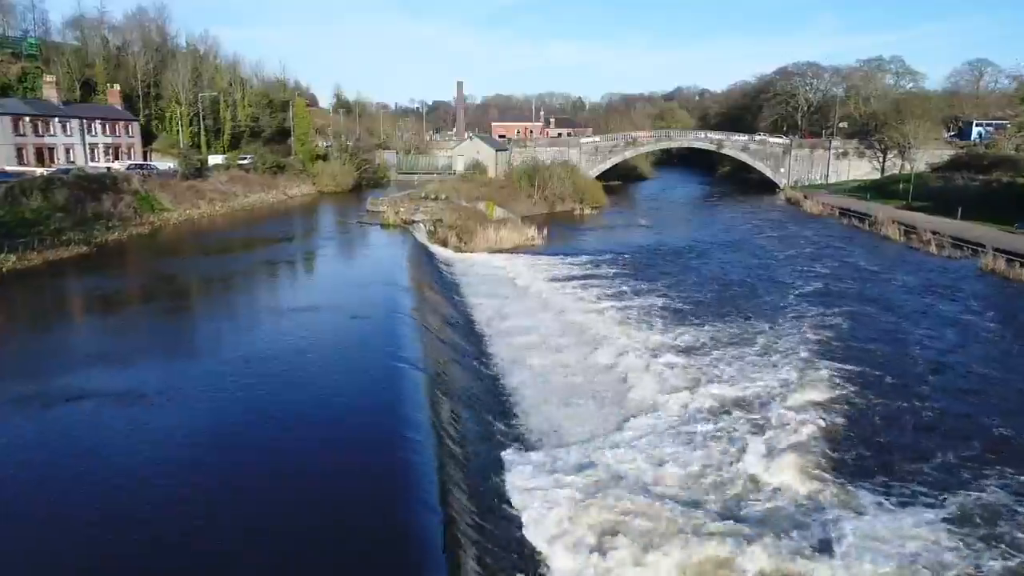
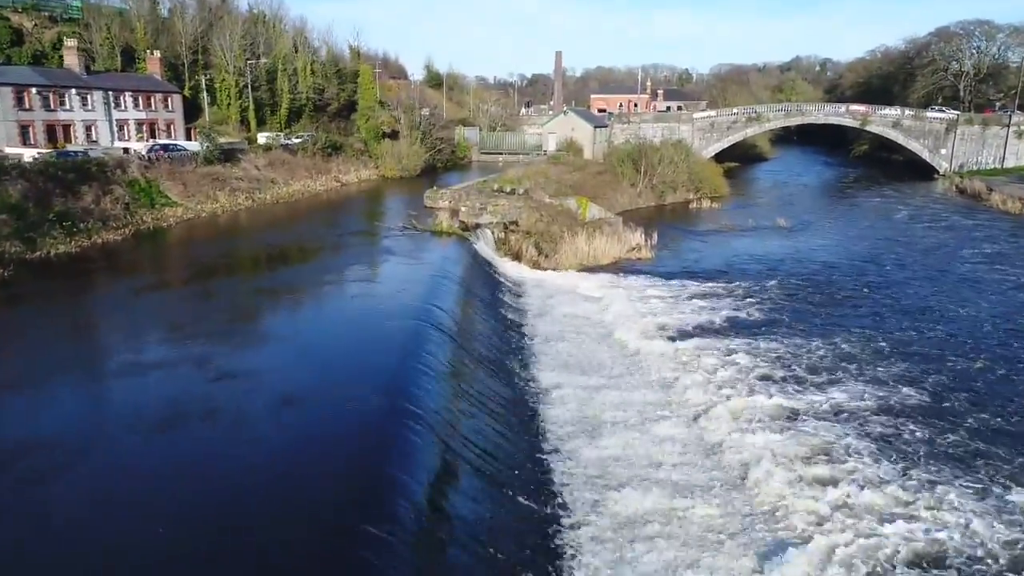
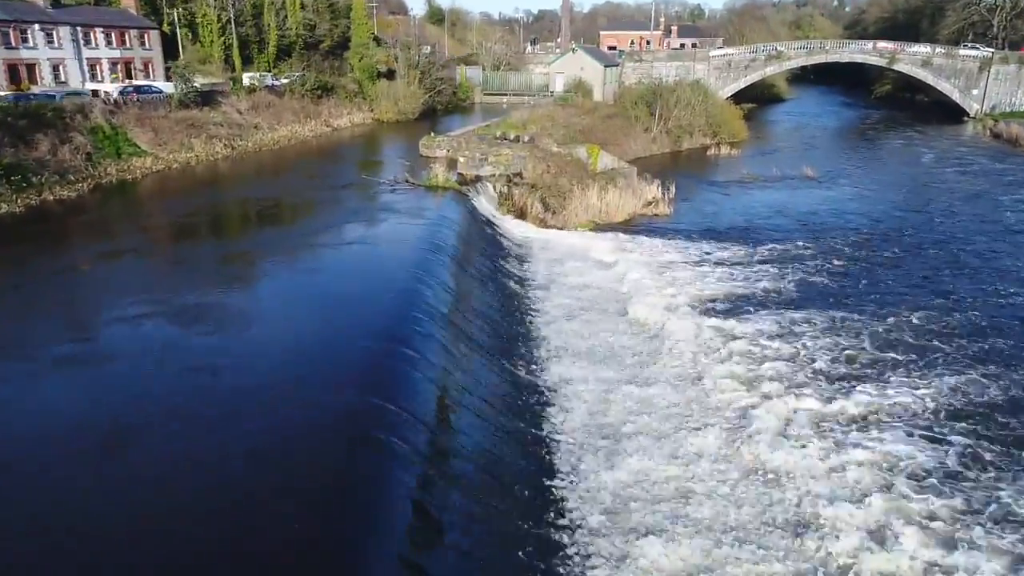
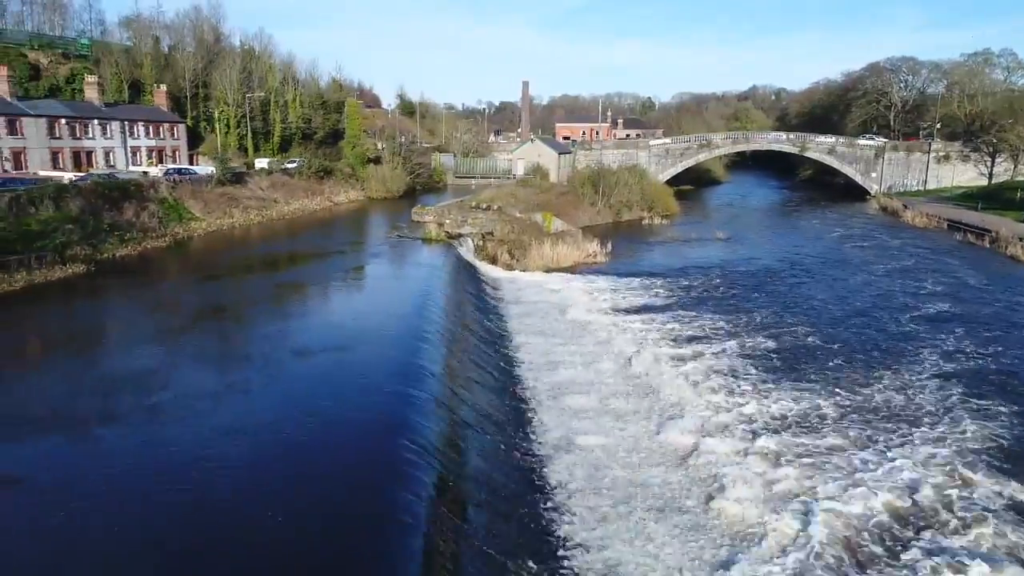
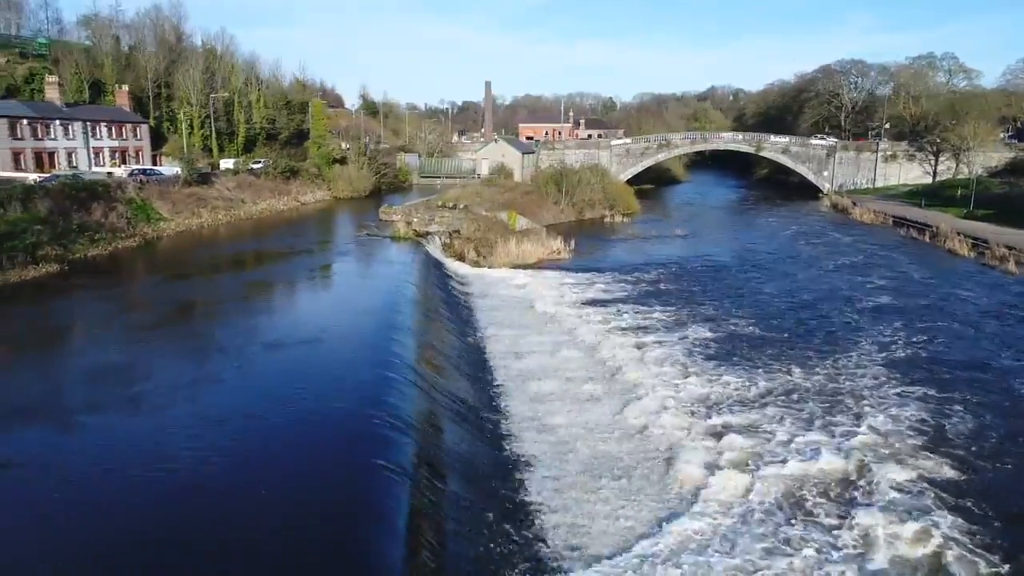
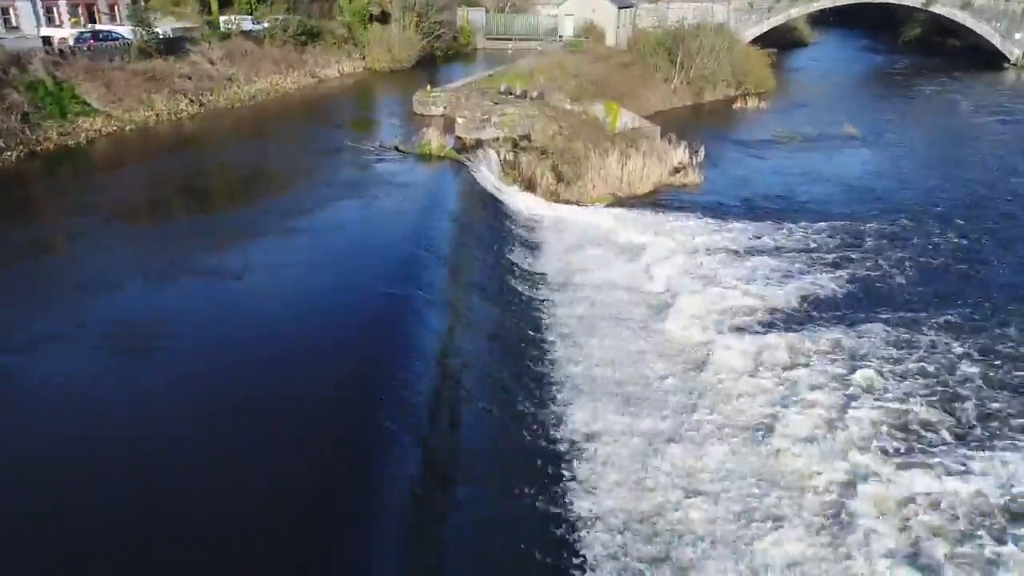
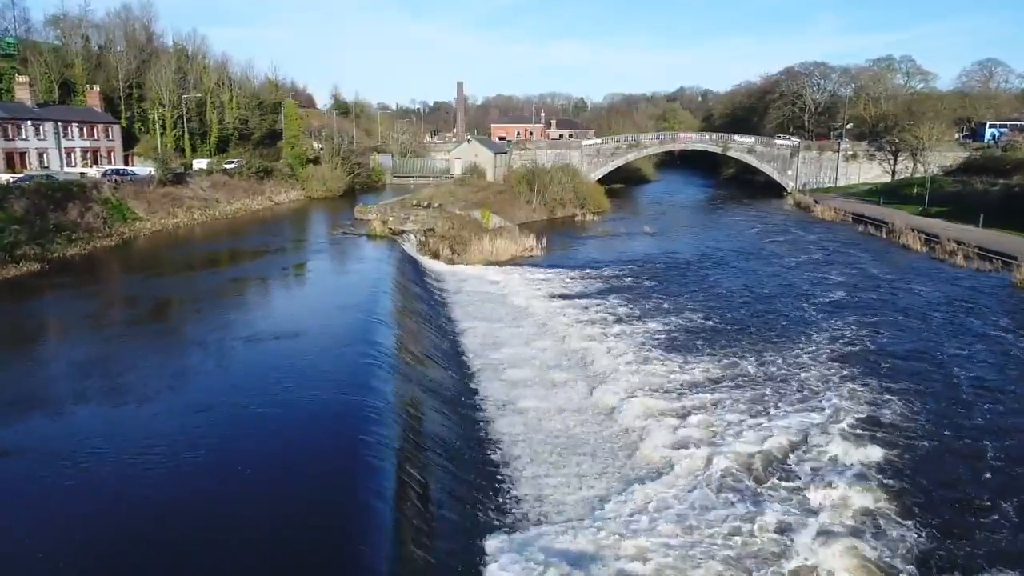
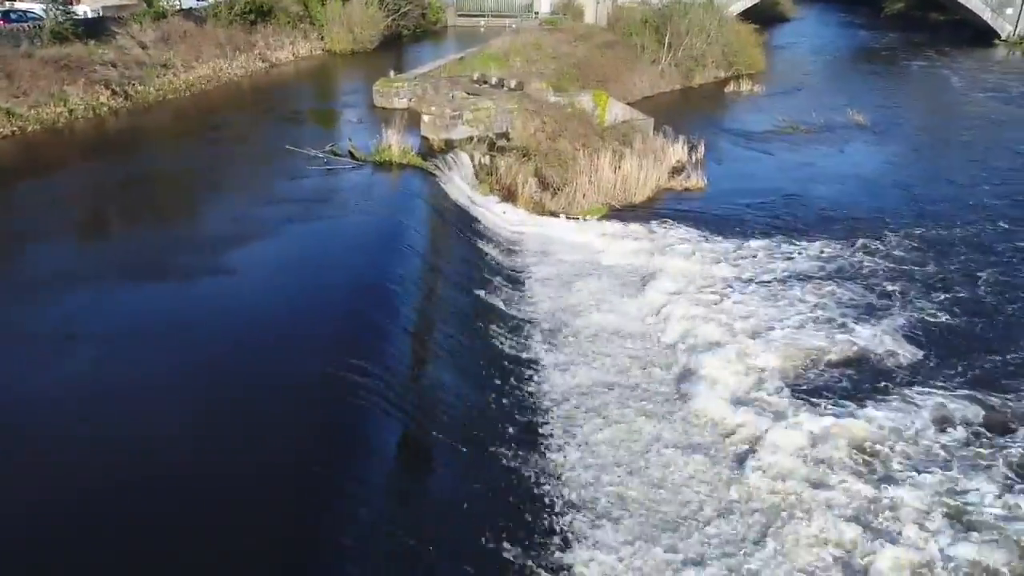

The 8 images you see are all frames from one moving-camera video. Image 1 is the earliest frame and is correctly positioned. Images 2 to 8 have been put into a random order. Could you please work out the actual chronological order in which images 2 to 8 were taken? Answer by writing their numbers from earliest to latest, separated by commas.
7, 5, 4, 2, 3, 6, 8
